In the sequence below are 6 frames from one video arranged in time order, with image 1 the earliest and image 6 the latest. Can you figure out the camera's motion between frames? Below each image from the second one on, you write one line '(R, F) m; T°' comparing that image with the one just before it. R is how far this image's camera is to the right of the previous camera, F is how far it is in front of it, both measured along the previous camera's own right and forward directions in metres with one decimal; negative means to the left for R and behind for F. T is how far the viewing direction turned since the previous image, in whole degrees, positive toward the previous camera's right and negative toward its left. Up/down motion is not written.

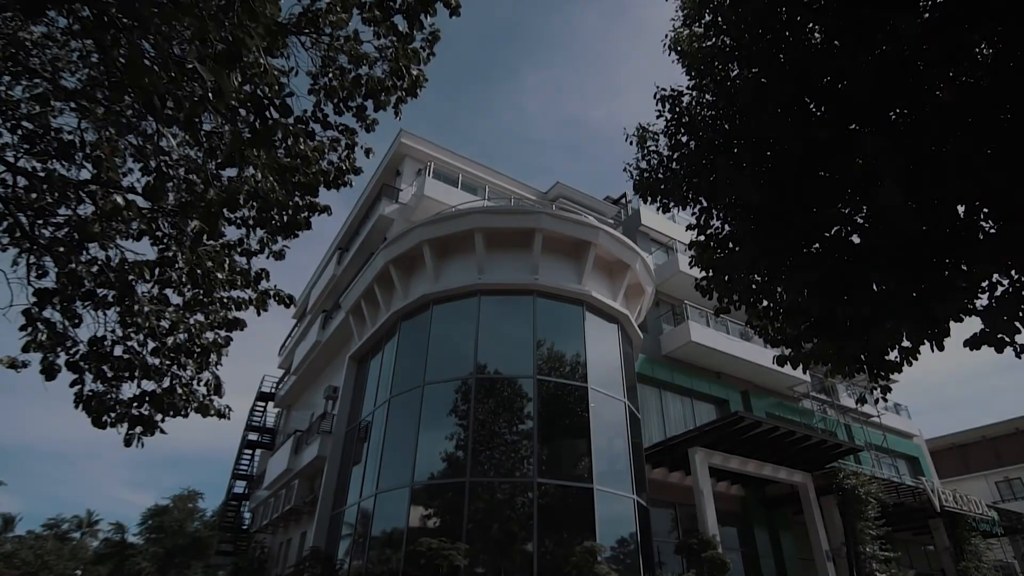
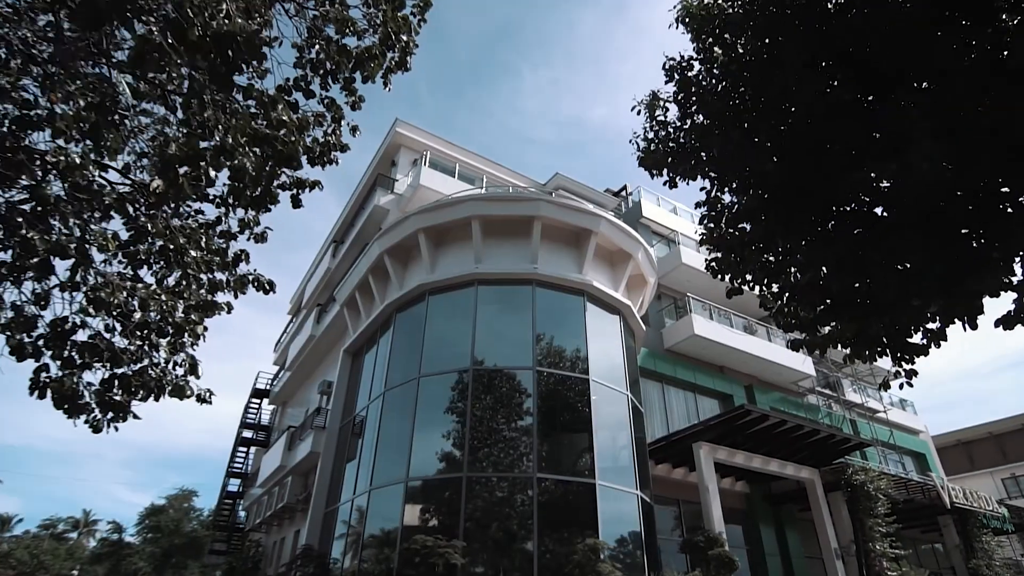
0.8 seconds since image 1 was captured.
(0.0, +0.4) m; 0°
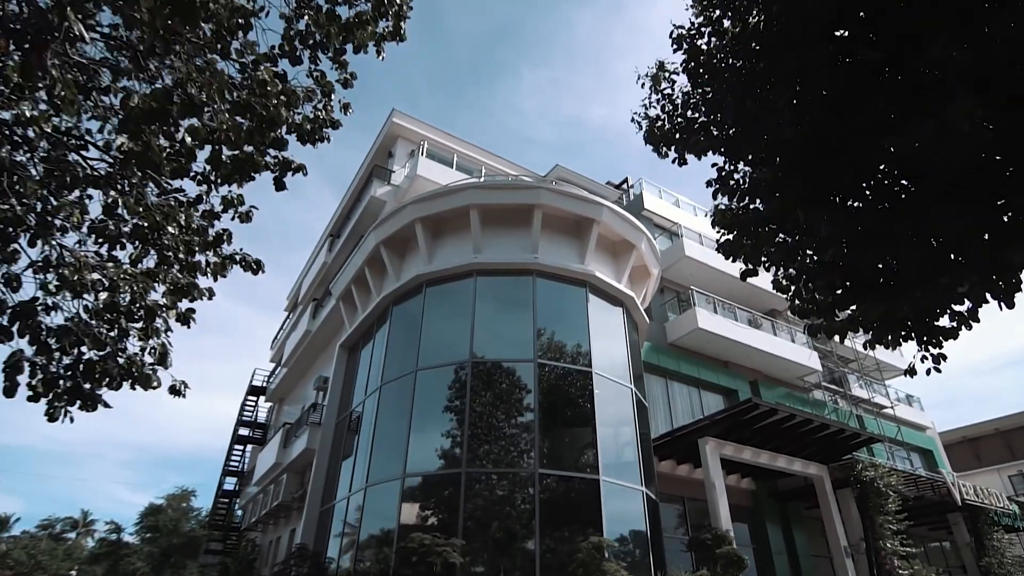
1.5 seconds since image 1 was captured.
(0.0, +0.4) m; 0°
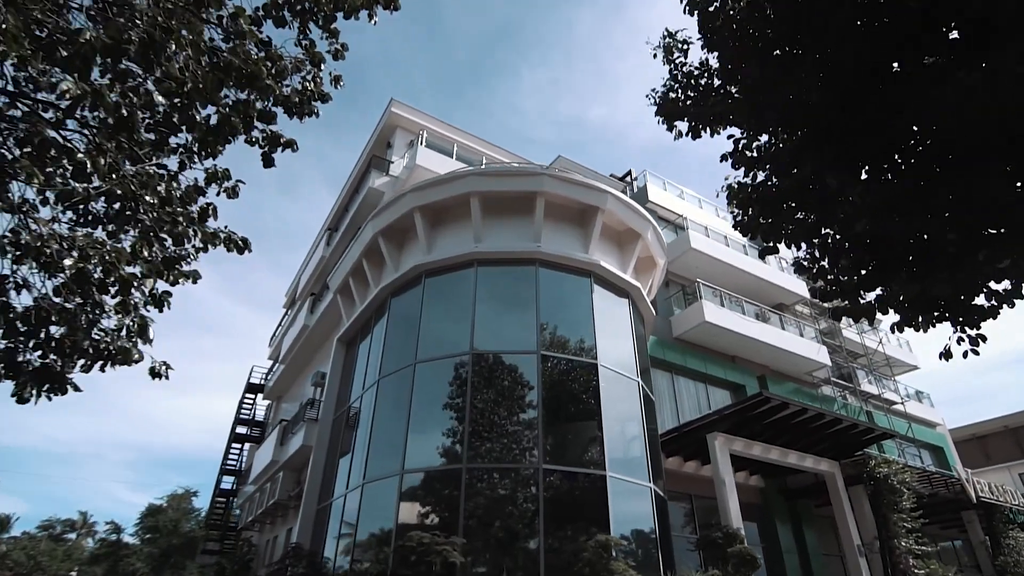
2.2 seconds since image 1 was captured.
(0.0, +0.4) m; 0°
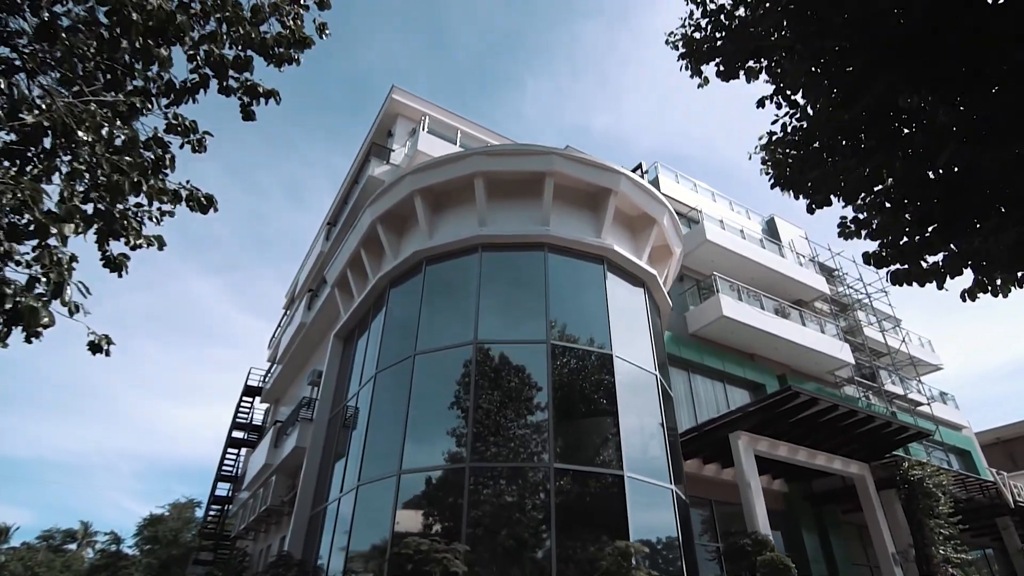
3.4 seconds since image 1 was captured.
(0.0, +0.8) m; -1°
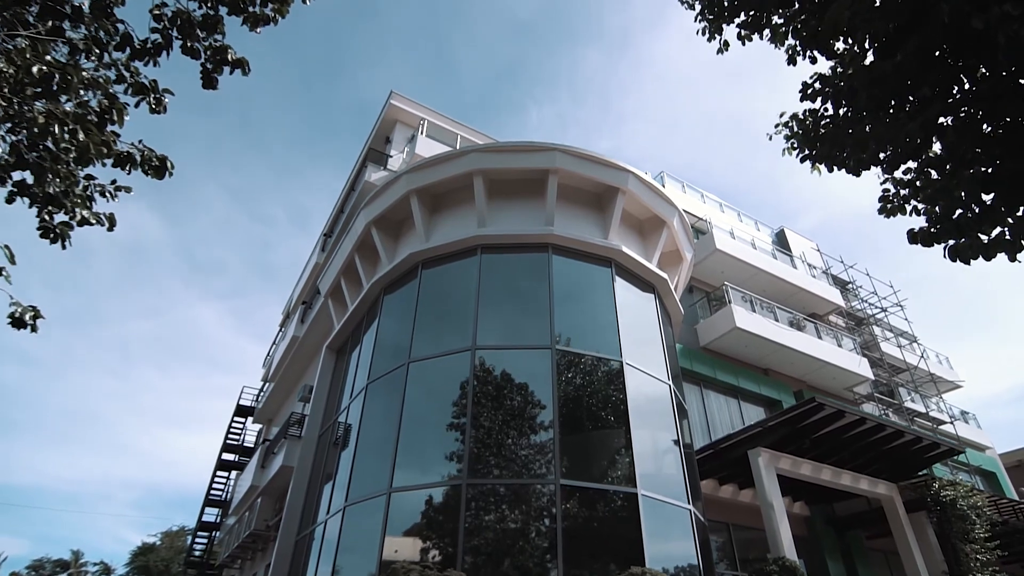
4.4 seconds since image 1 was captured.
(0.0, +0.7) m; 0°
